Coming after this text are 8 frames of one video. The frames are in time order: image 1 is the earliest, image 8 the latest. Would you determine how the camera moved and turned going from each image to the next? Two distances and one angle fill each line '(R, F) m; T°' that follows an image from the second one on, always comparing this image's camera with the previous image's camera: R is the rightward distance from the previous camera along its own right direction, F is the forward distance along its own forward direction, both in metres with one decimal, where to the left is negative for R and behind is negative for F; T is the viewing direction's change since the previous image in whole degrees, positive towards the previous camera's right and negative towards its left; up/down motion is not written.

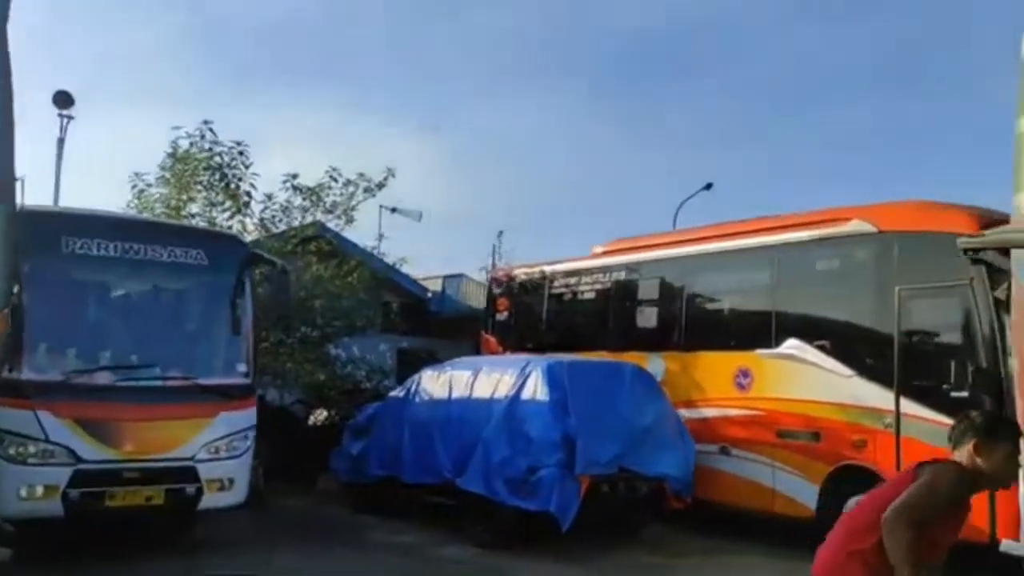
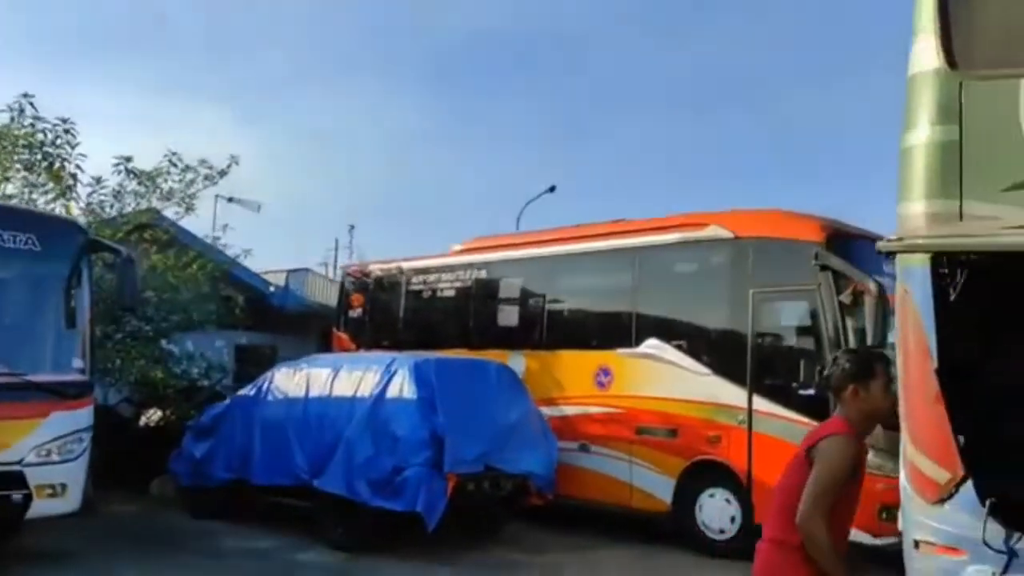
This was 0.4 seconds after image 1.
(-0.4, +0.2) m; +11°
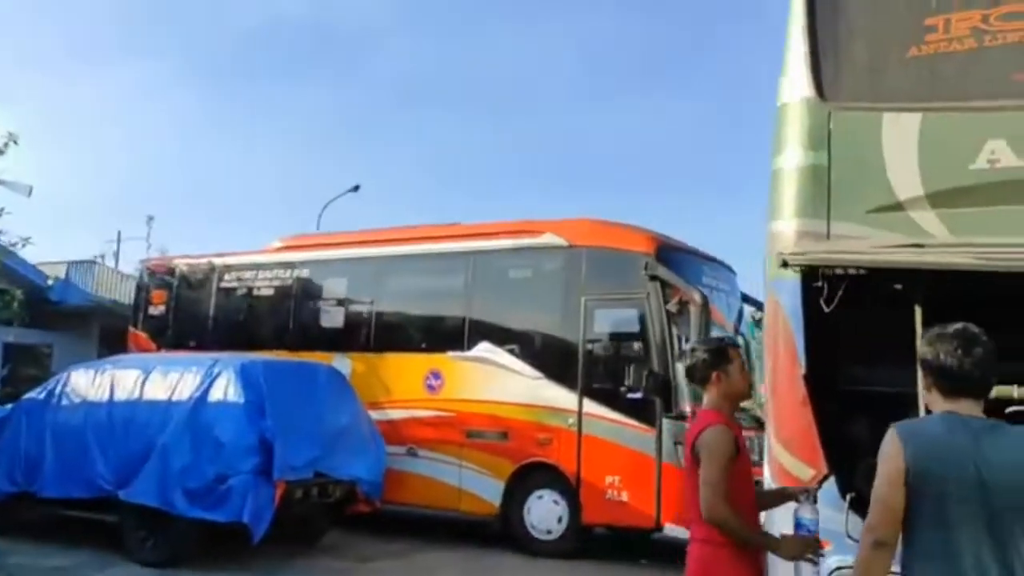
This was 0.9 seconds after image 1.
(-0.5, +0.1) m; +13°
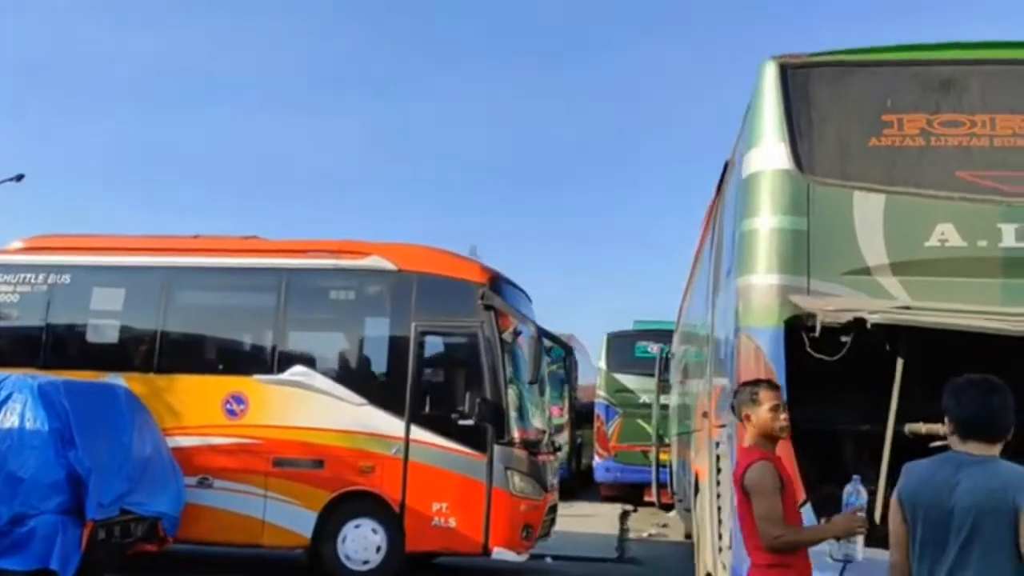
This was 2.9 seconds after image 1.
(-2.0, +0.3) m; +21°
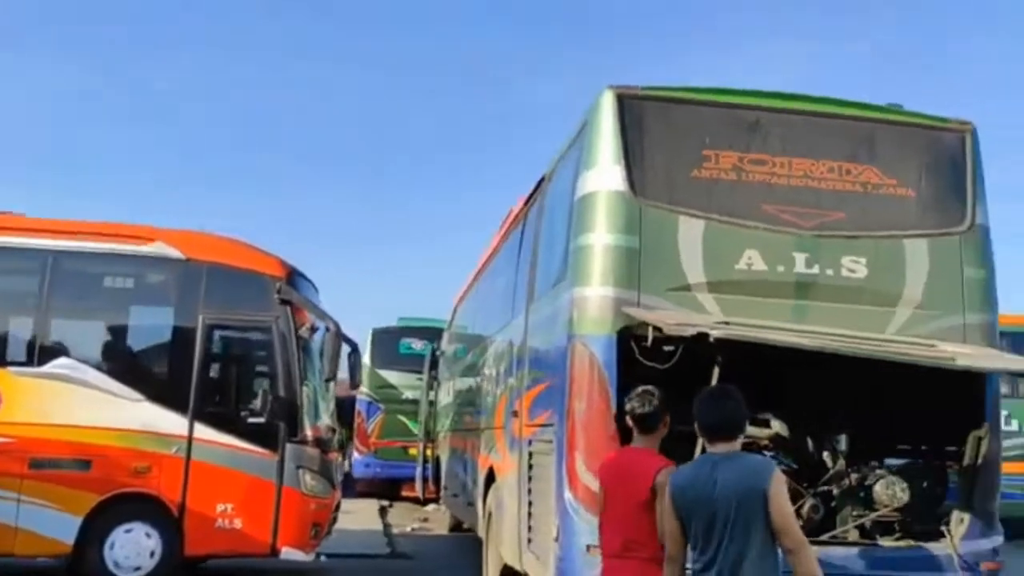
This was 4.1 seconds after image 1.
(-0.7, 0.0) m; +17°
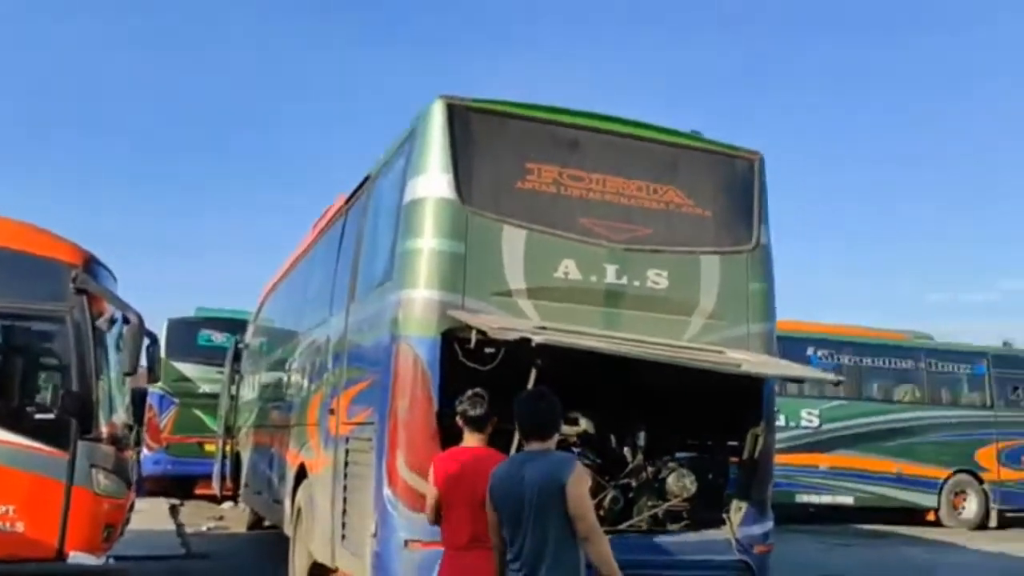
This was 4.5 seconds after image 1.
(-0.2, -0.2) m; +13°
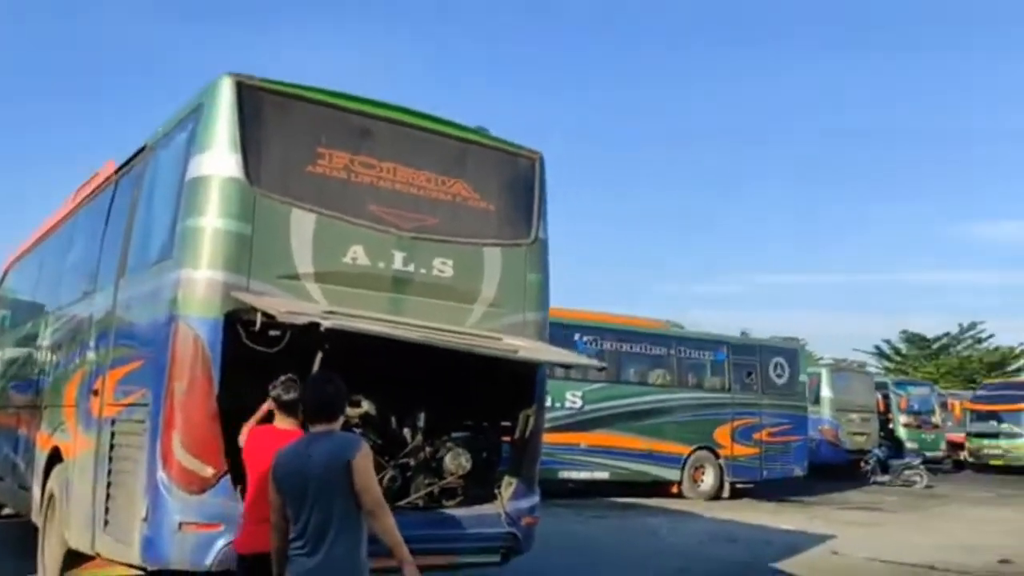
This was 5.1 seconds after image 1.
(-0.1, -0.2) m; +14°
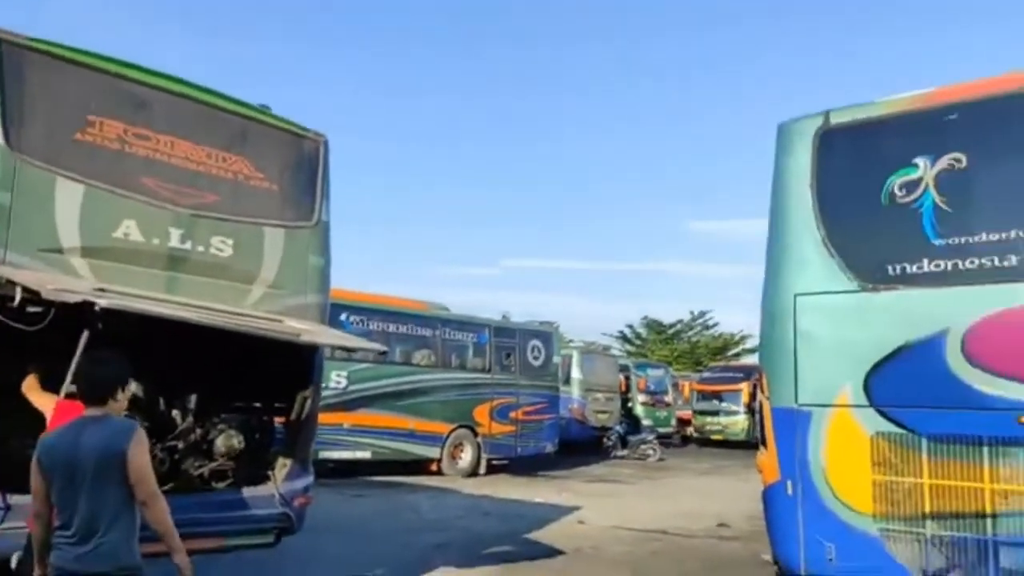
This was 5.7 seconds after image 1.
(-0.2, -0.2) m; +15°
